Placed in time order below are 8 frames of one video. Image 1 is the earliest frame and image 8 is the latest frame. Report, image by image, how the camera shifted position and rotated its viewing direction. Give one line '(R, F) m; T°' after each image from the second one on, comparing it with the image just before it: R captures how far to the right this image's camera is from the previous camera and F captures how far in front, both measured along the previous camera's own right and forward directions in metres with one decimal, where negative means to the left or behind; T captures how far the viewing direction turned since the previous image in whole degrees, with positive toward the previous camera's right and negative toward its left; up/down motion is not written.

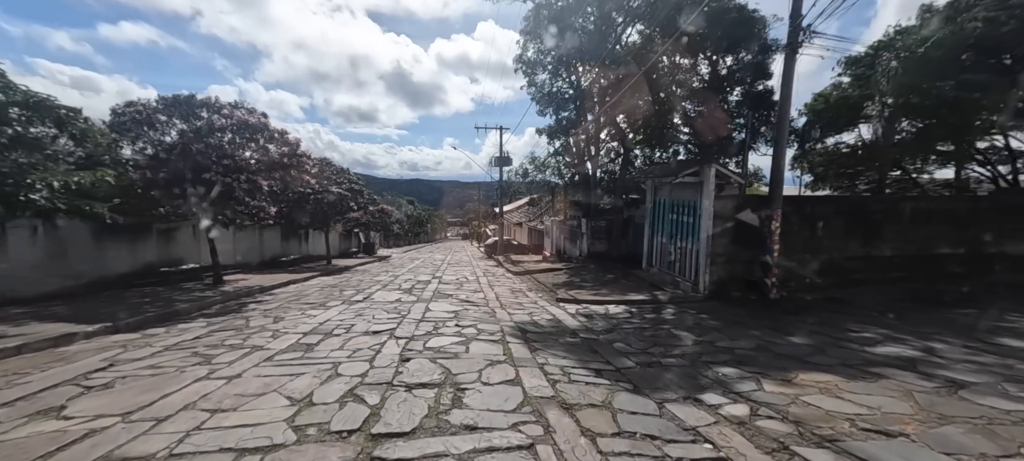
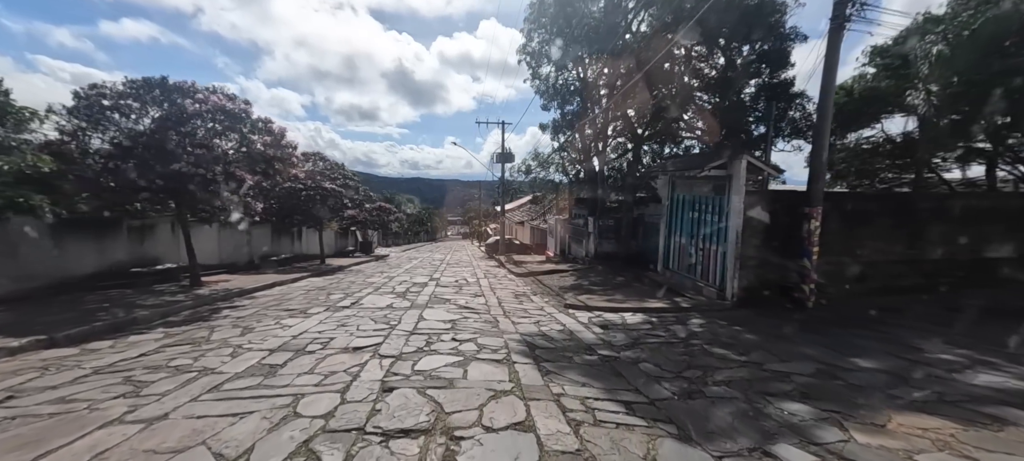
(-0.1, +0.9) m; 0°
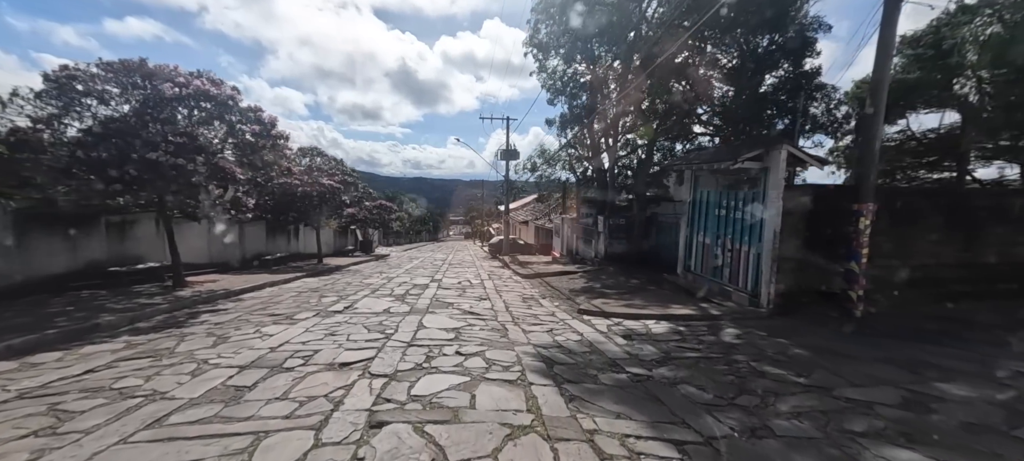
(-0.1, +0.7) m; 0°
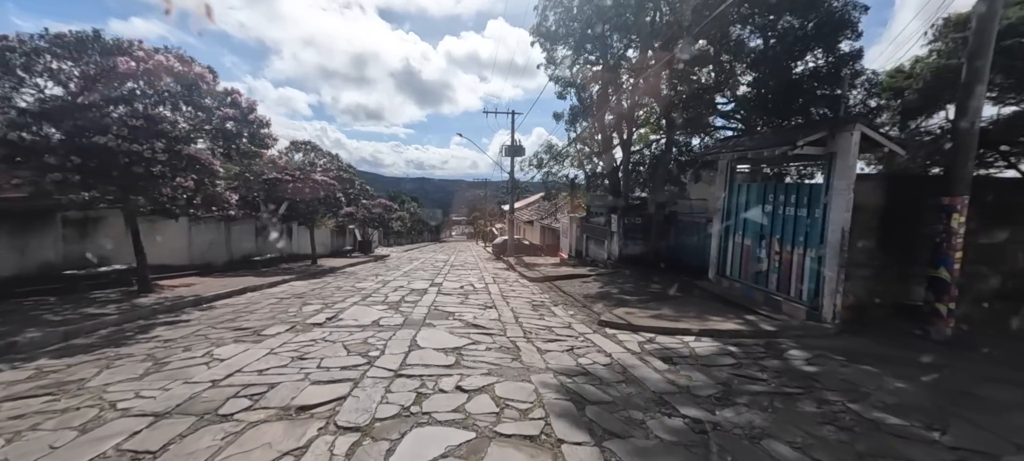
(-0.1, +1.1) m; 0°
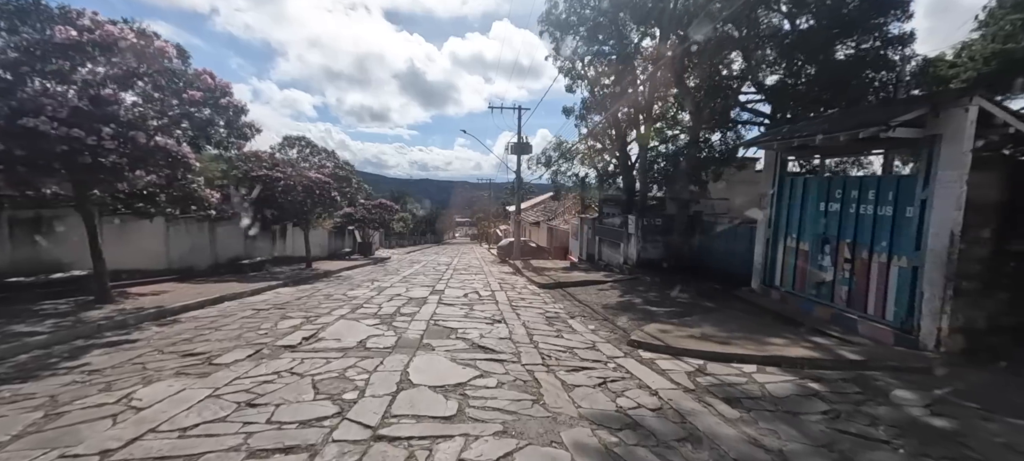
(-0.1, +1.1) m; -1°
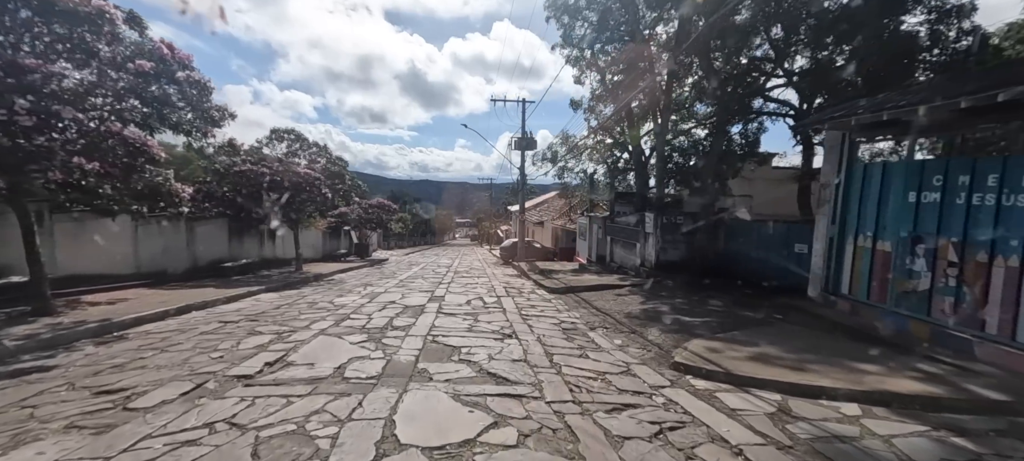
(-0.2, +1.1) m; 0°
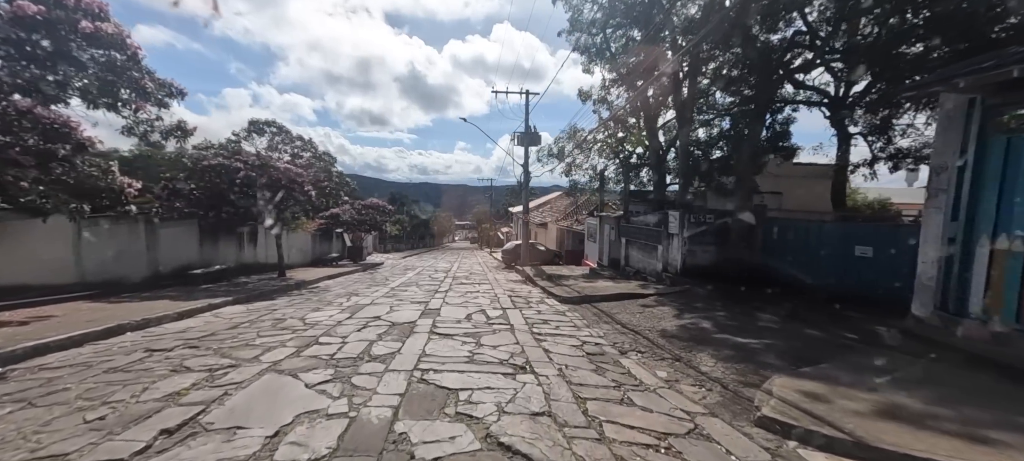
(-0.1, +1.4) m; 0°
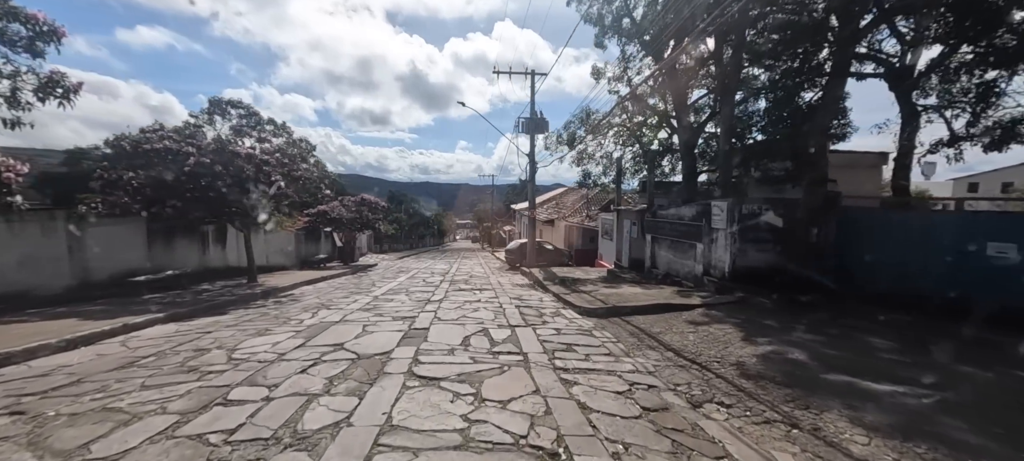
(-0.1, +1.9) m; 0°
